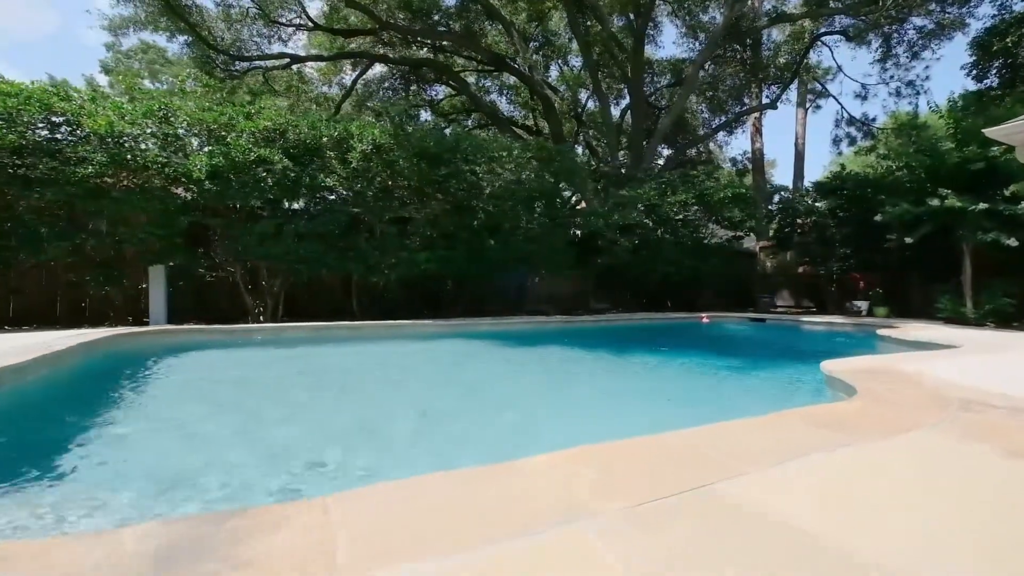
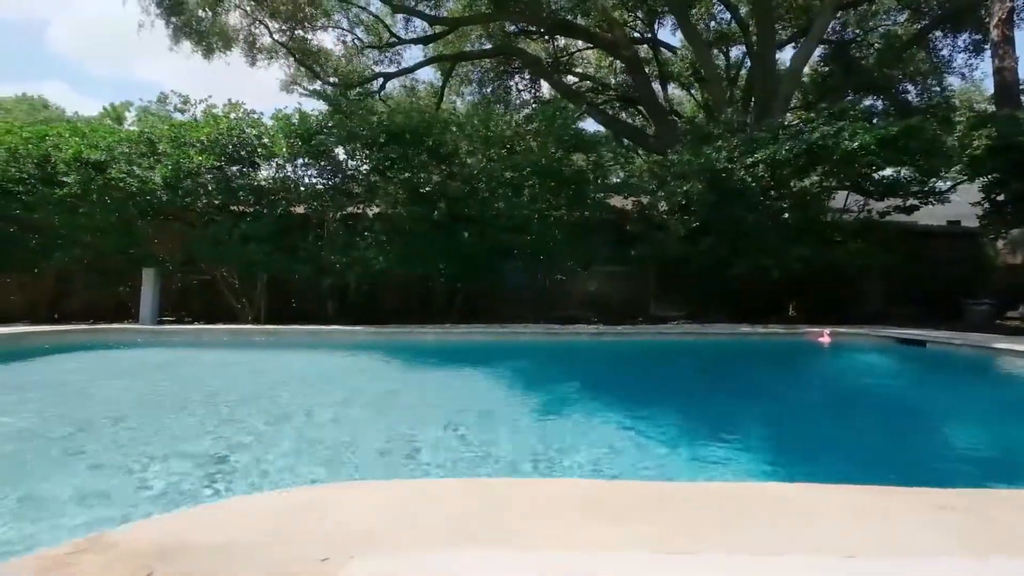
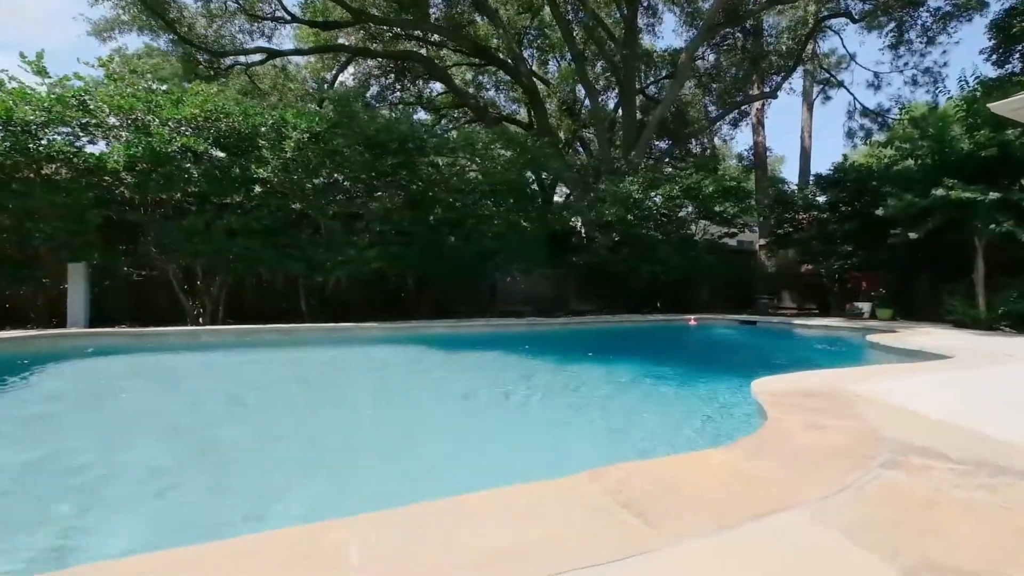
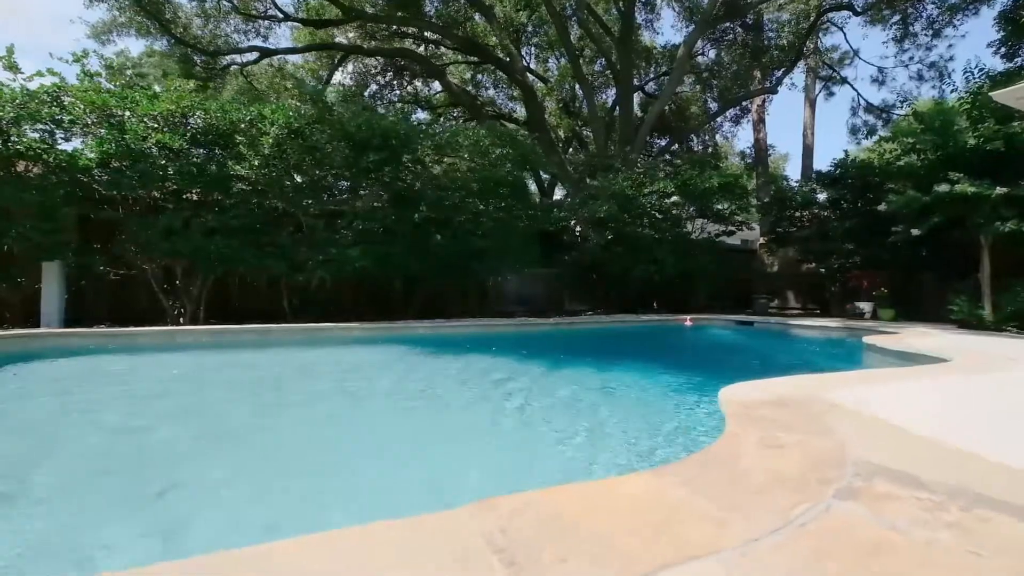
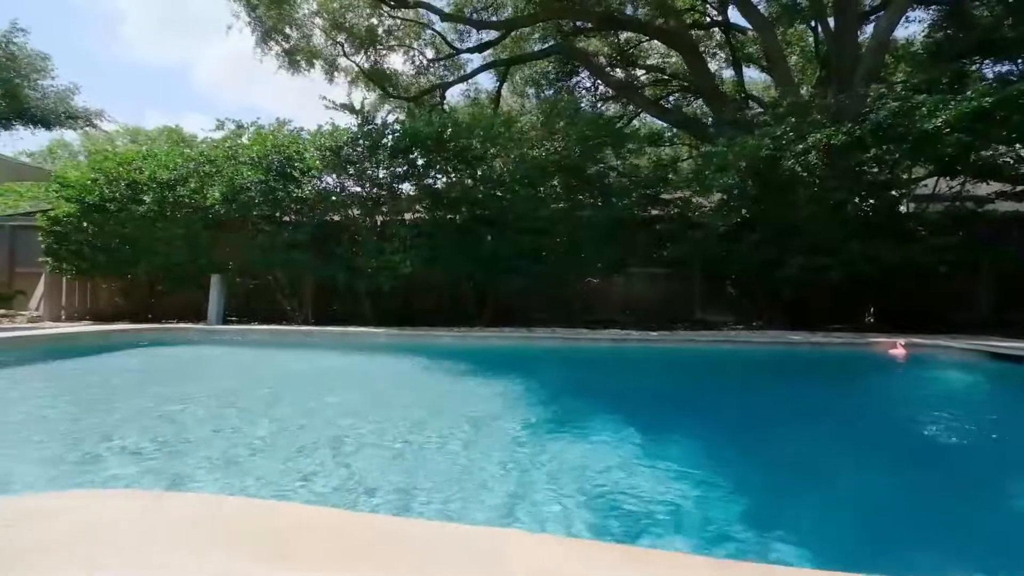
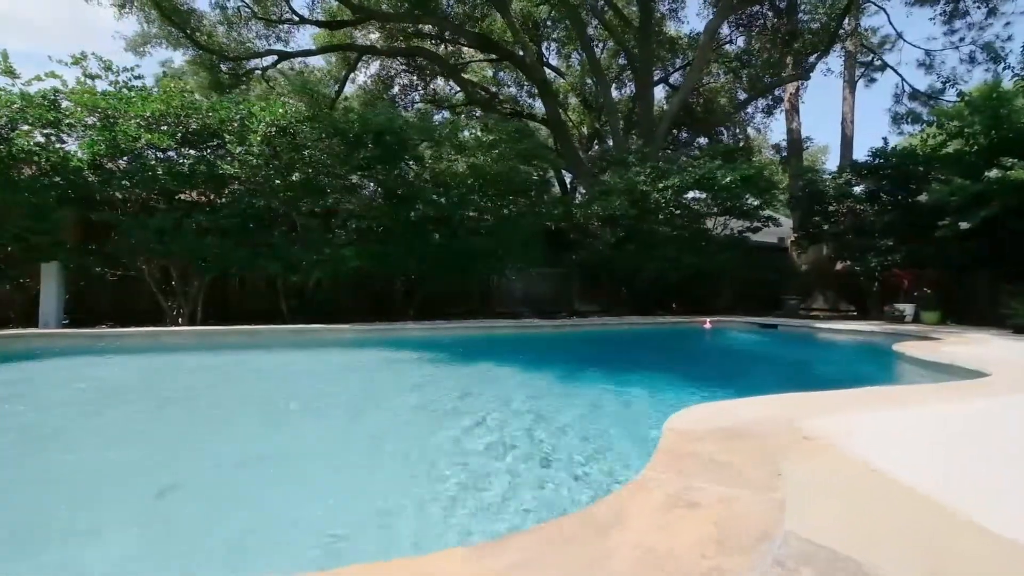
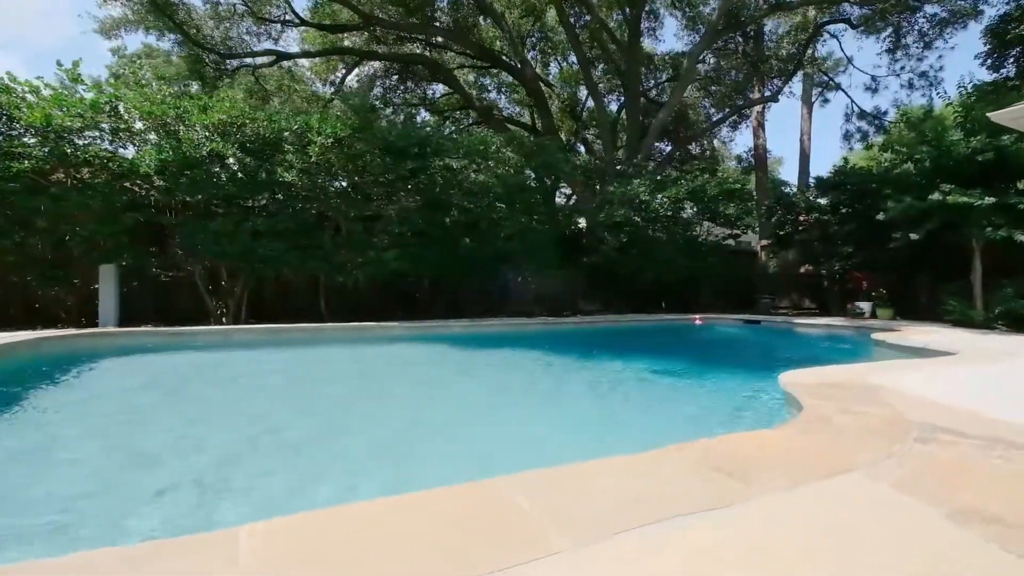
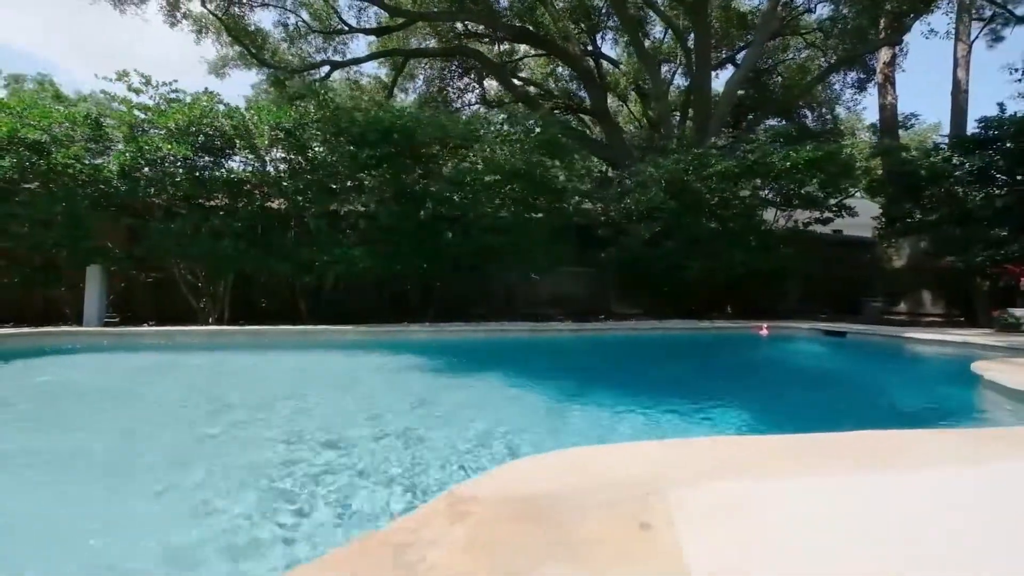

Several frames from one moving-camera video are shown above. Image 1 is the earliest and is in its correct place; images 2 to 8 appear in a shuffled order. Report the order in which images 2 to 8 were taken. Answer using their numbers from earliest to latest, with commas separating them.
7, 3, 4, 6, 8, 2, 5
